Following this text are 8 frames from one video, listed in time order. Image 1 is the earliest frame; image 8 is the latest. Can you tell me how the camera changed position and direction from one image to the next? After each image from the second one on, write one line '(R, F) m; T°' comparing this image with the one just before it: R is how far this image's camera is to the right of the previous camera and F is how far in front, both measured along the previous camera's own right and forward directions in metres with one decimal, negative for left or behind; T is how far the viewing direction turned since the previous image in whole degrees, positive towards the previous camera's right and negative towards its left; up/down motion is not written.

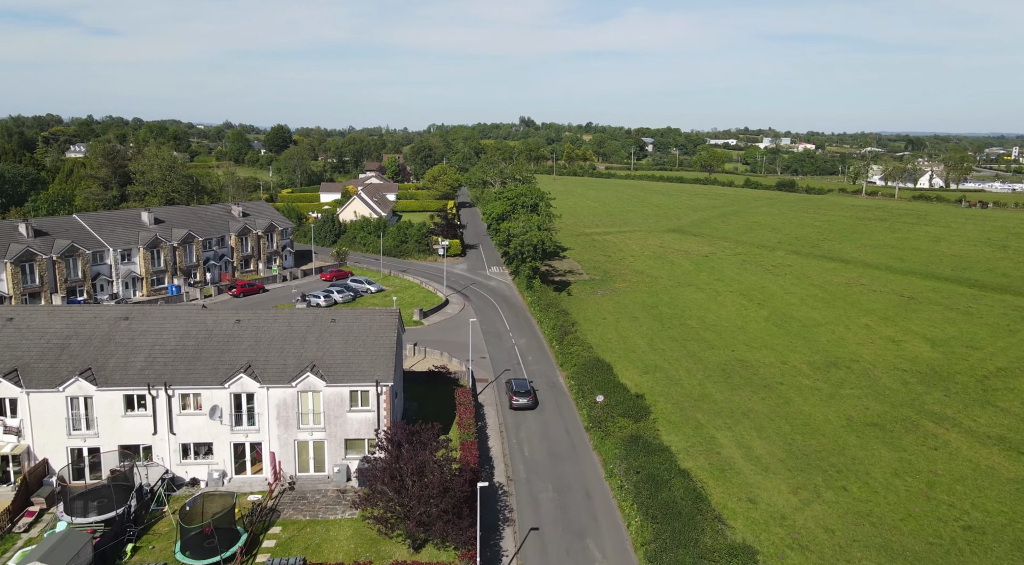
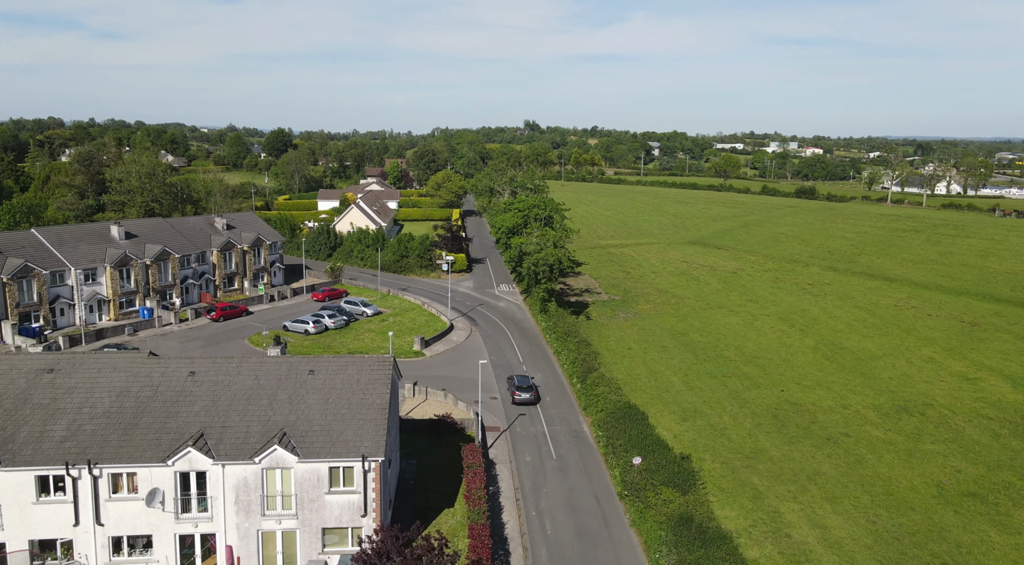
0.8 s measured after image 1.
(-0.6, +7.1) m; 0°
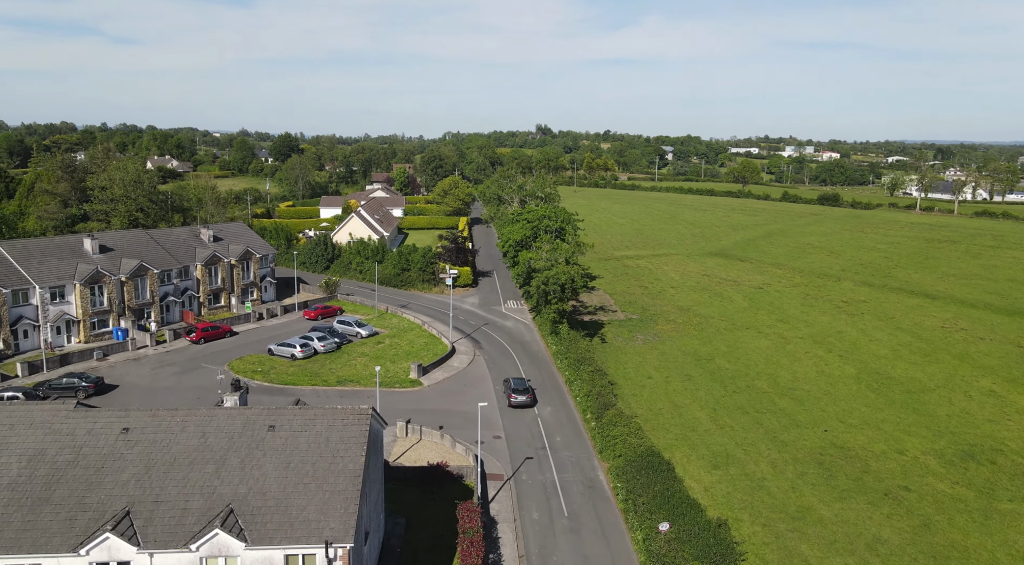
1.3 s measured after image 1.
(+0.3, +5.2) m; -1°
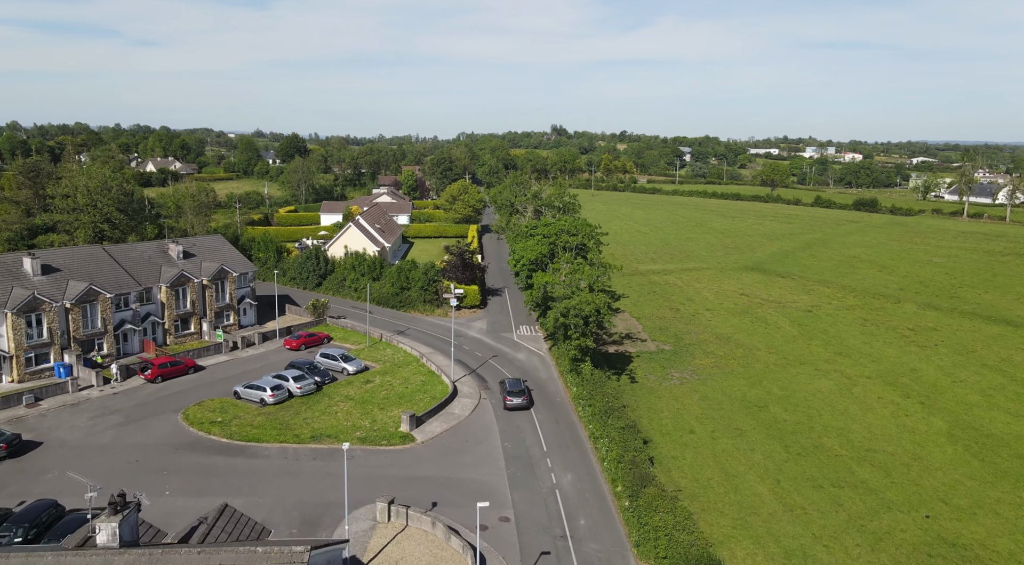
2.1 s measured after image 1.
(+0.1, +8.6) m; -1°
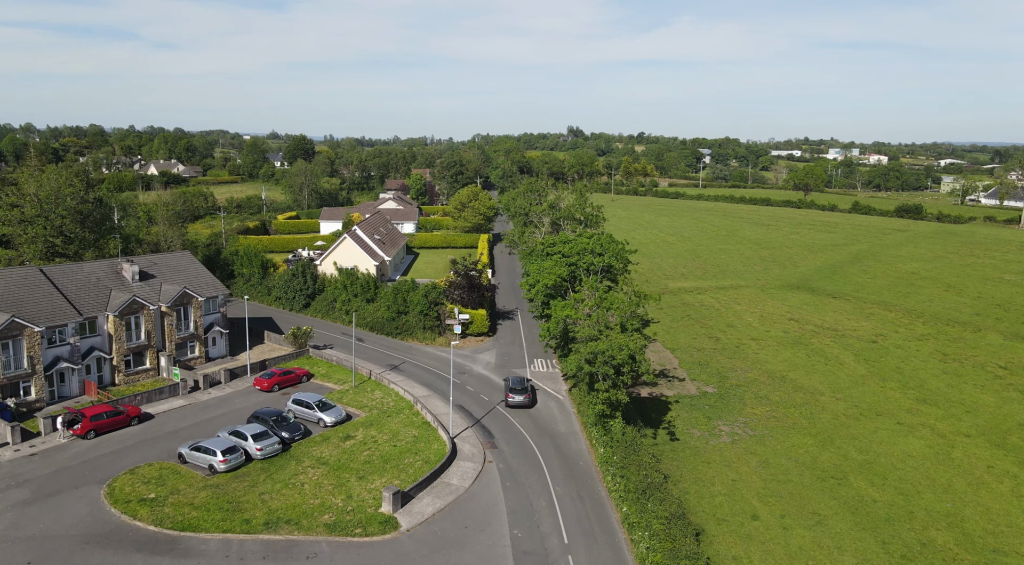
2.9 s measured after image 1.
(+0.1, +8.8) m; -1°
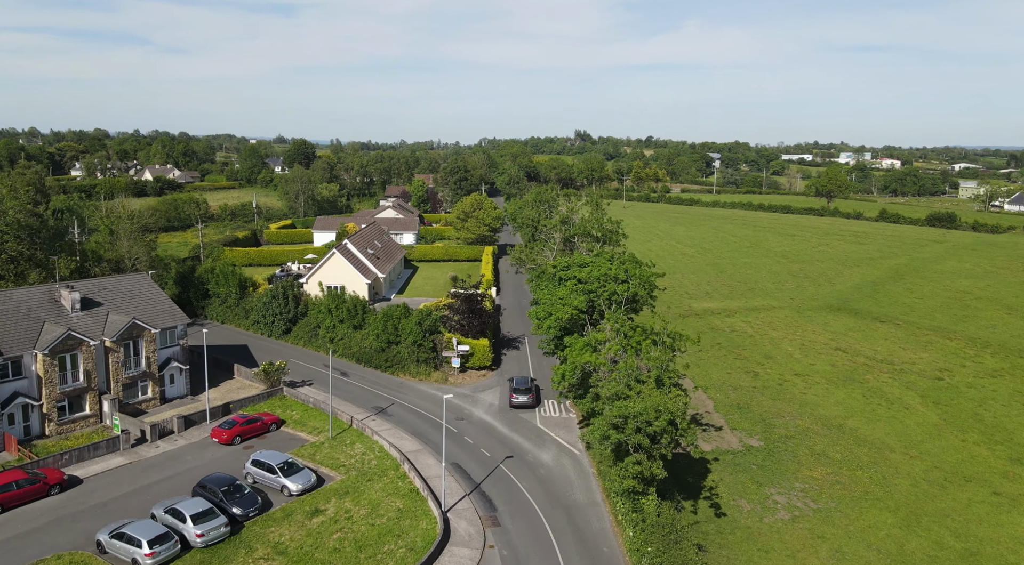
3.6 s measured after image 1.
(0.0, +7.3) m; 0°
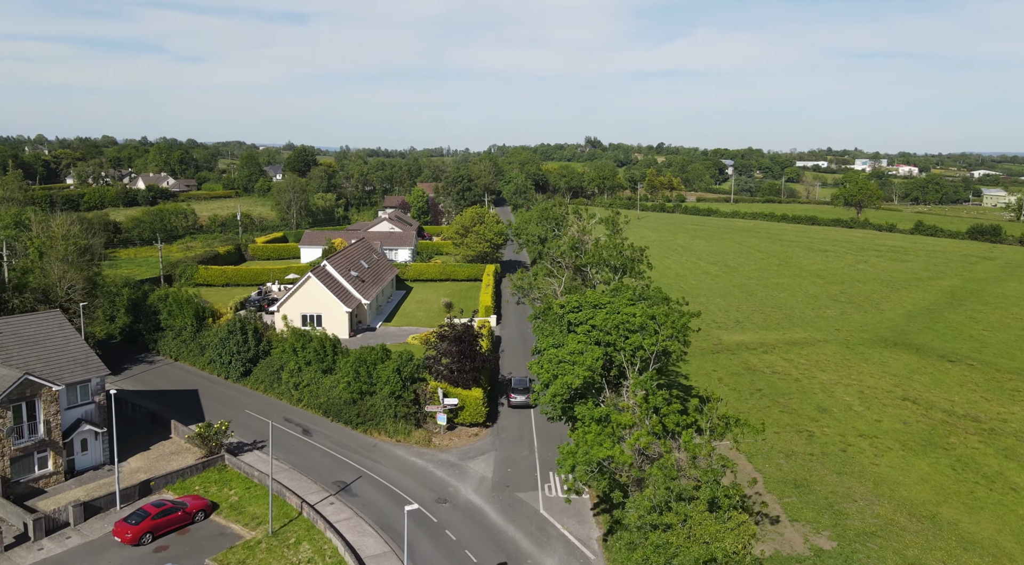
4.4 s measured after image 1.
(+0.6, +8.8) m; -1°
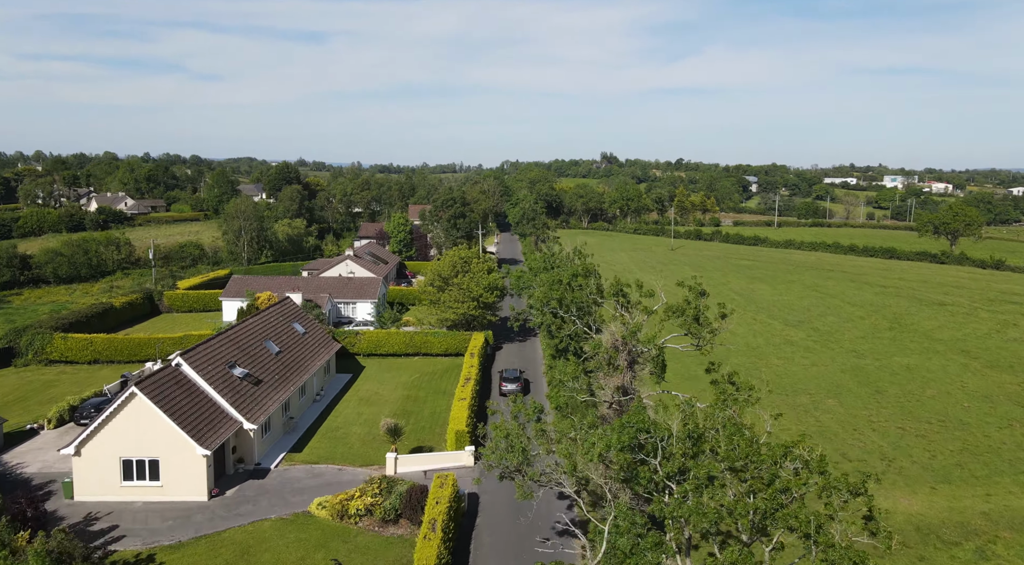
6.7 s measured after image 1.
(+1.2, +25.7) m; -1°
